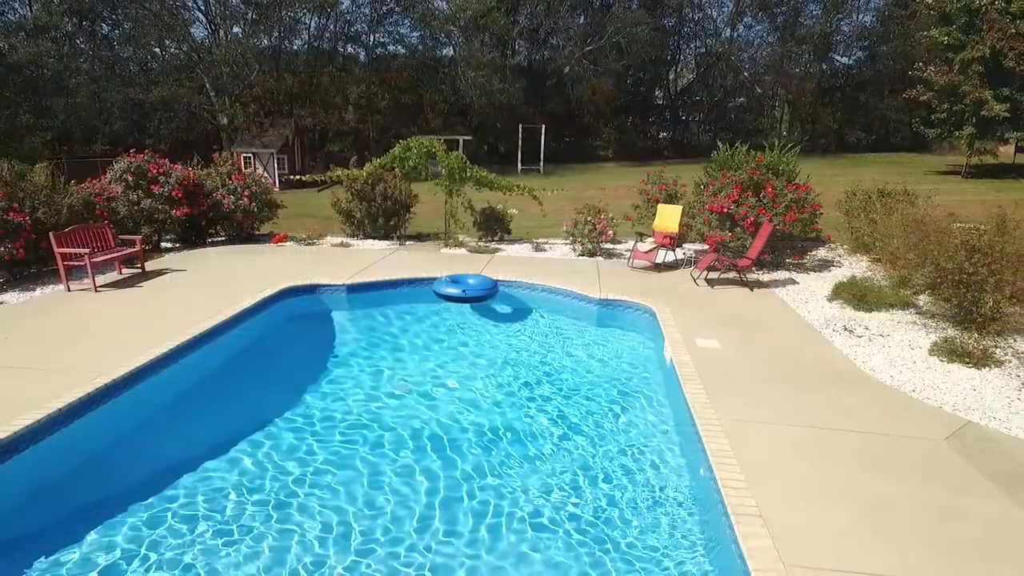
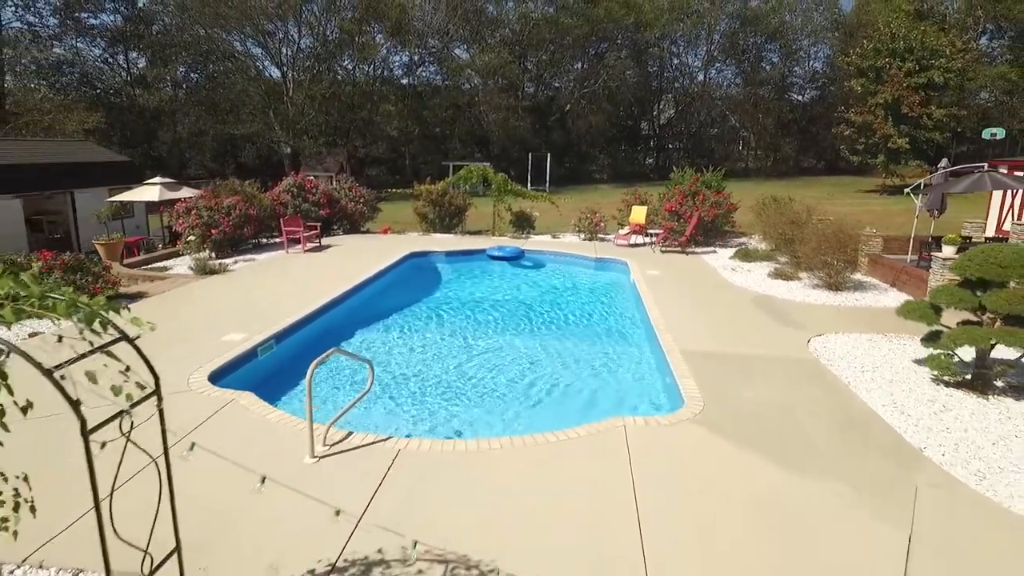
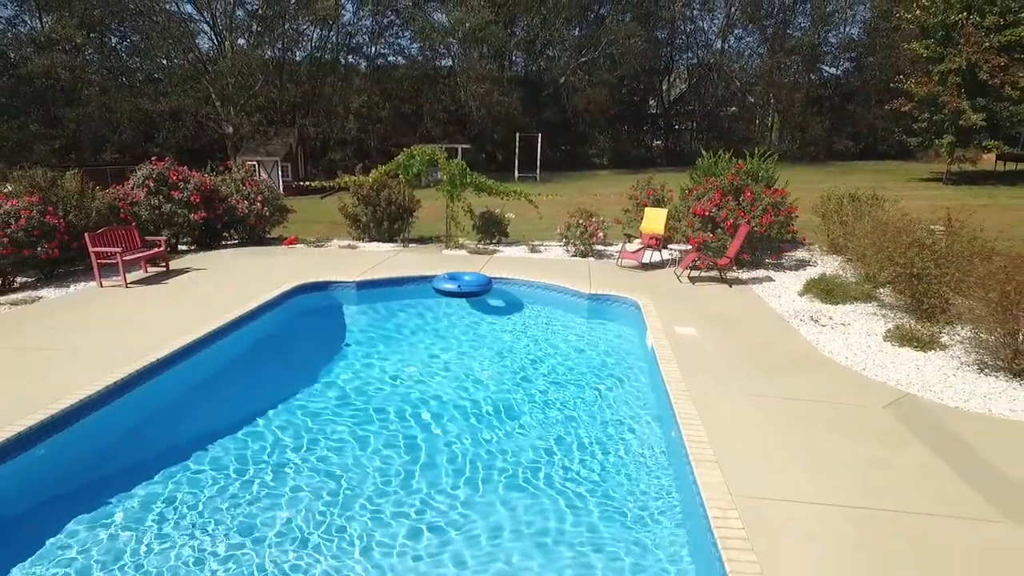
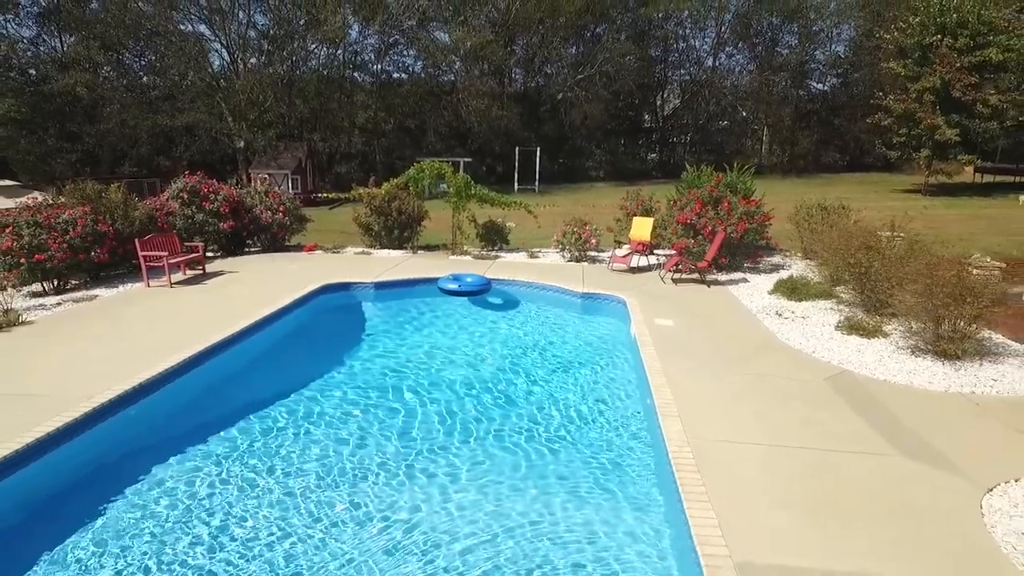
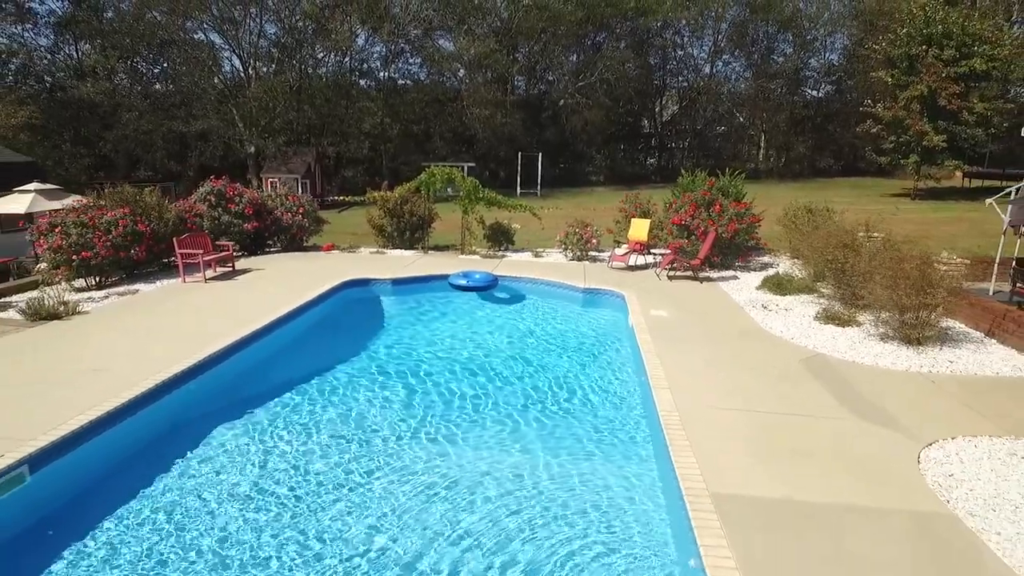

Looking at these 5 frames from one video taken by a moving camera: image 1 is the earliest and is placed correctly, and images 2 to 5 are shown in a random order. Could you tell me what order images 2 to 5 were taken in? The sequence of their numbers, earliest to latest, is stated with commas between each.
3, 4, 5, 2
